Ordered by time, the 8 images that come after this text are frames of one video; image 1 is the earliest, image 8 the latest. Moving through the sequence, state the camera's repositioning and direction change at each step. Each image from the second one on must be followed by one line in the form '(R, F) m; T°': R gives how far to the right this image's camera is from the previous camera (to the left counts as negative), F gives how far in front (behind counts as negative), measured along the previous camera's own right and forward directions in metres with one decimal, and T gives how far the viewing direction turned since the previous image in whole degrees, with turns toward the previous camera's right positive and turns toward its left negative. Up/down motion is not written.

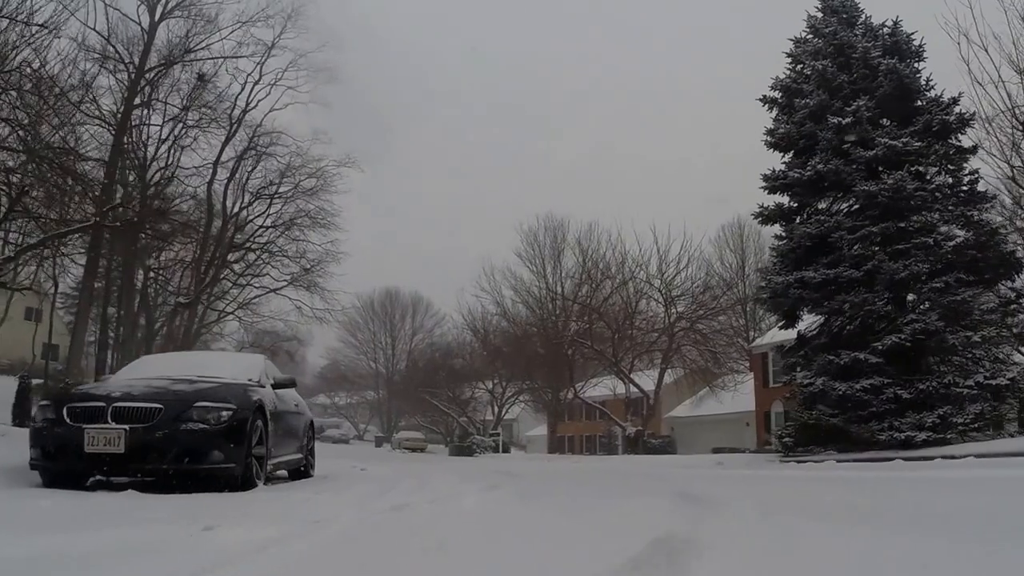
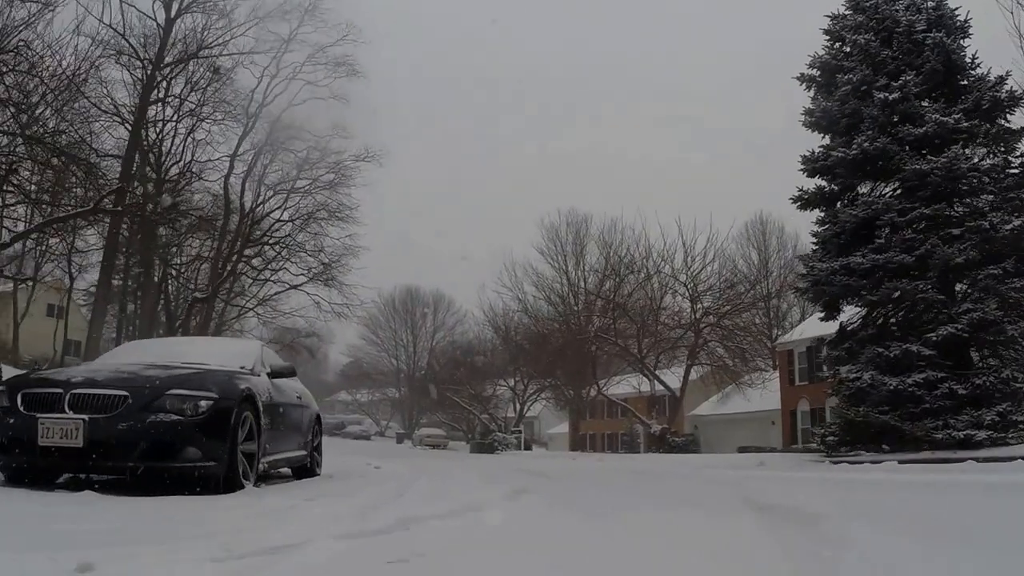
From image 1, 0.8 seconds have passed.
(0.0, +0.8) m; -1°
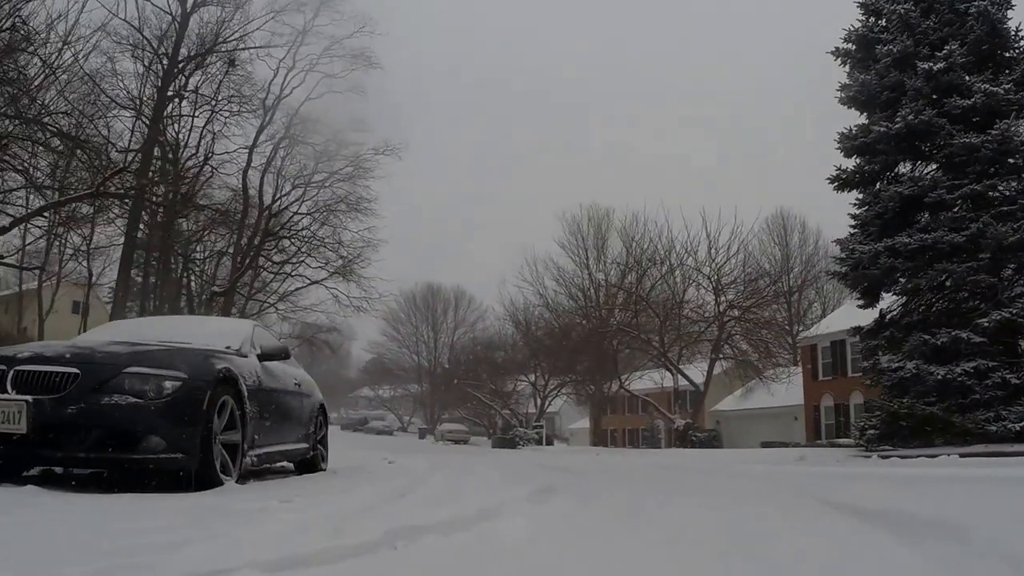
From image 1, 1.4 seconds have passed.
(0.0, +0.7) m; -1°
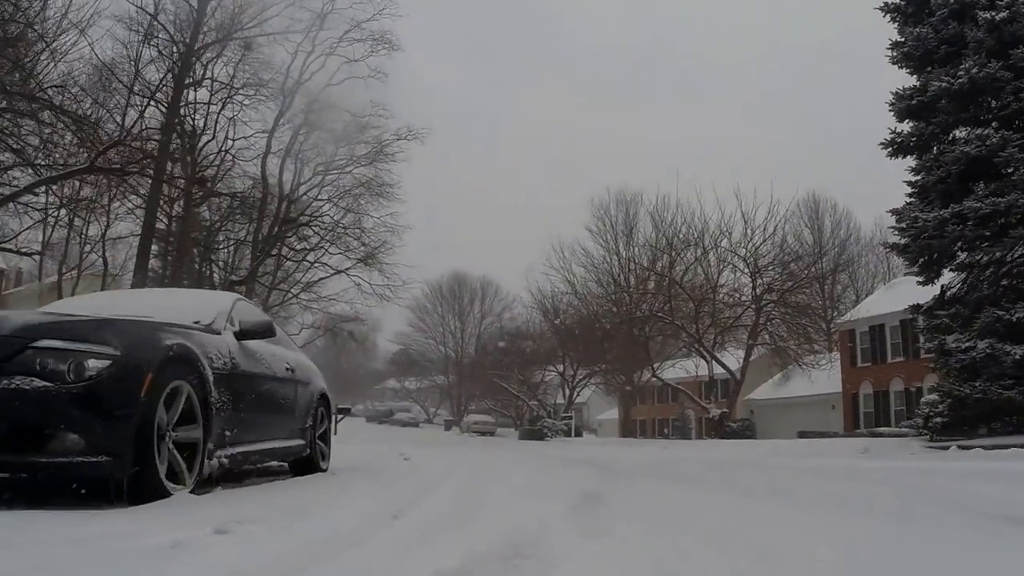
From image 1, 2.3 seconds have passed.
(0.0, +1.1) m; -2°
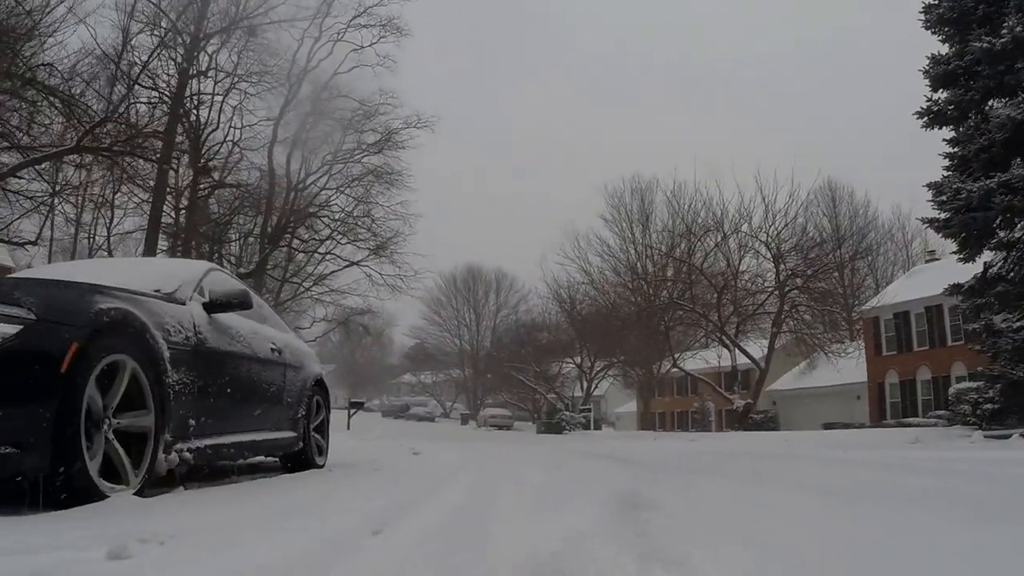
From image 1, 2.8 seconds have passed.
(0.0, +0.8) m; -1°
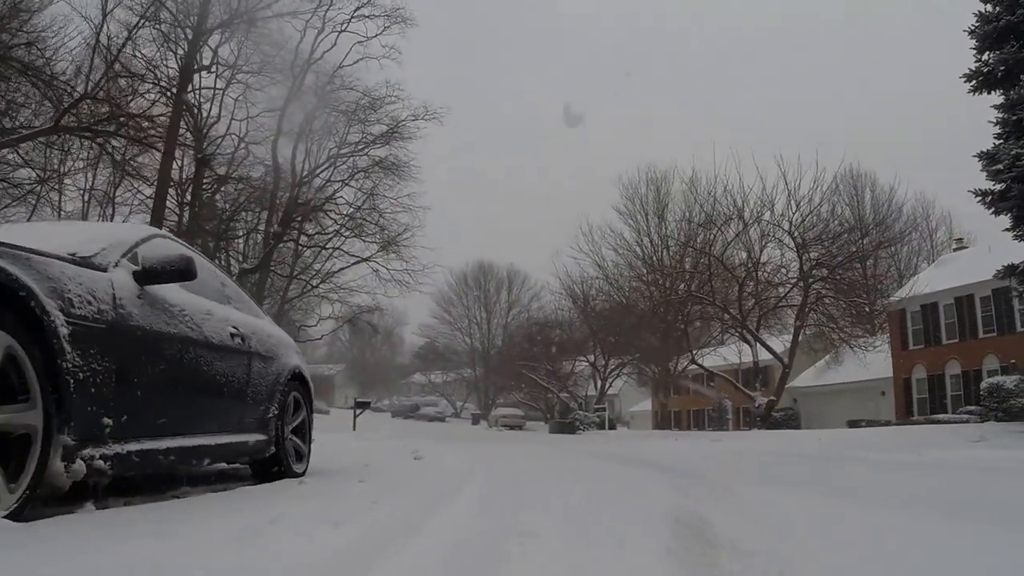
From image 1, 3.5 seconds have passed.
(0.0, +1.0) m; -1°
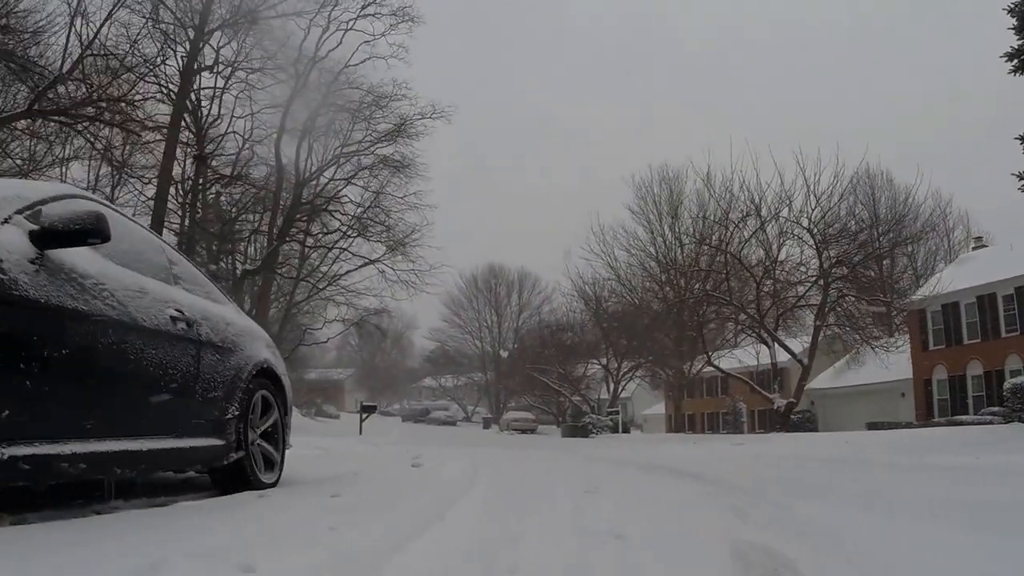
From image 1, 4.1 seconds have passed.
(0.0, +0.7) m; -1°
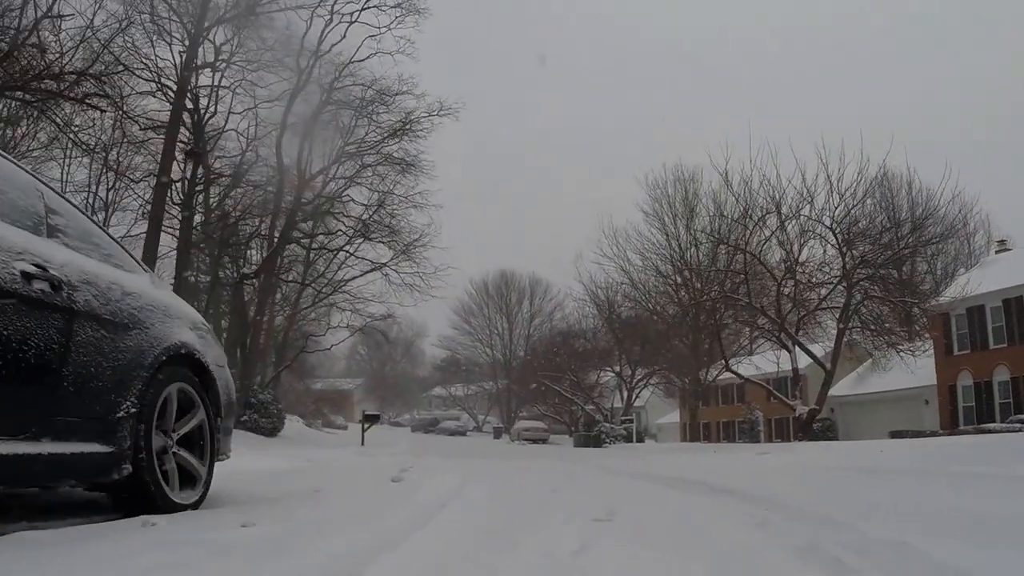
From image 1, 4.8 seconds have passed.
(+0.1, +1.0) m; -1°
